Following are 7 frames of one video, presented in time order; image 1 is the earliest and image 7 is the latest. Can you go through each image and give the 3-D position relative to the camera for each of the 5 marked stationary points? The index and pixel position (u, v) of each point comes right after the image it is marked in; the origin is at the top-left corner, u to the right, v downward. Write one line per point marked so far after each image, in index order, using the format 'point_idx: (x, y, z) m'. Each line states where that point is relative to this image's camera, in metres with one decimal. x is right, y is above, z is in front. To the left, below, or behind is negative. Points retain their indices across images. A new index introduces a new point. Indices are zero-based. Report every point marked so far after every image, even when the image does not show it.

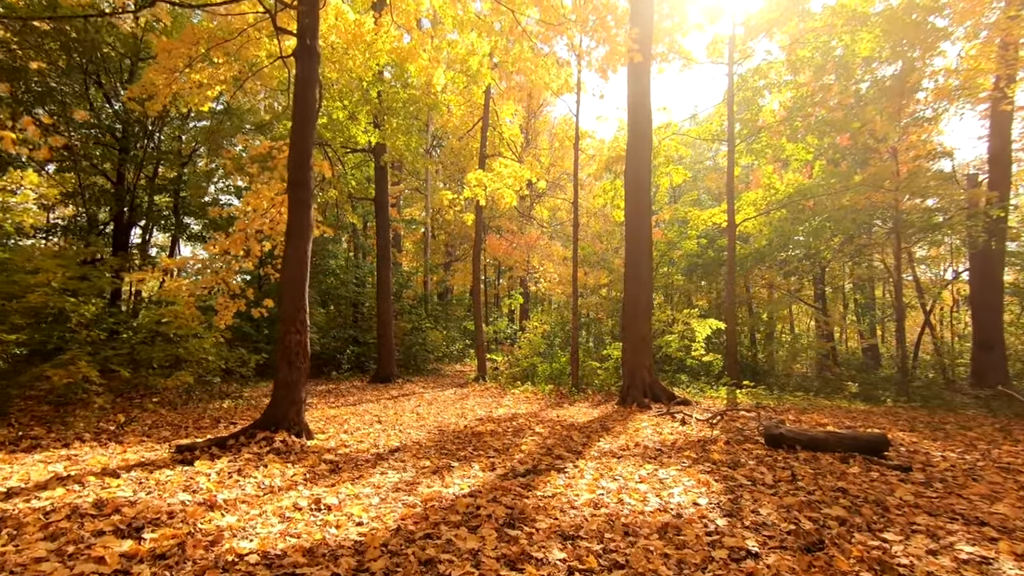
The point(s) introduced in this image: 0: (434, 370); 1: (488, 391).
0: (-2.3, -2.4, +15.9) m
1: (-0.5, -2.1, +10.9) m
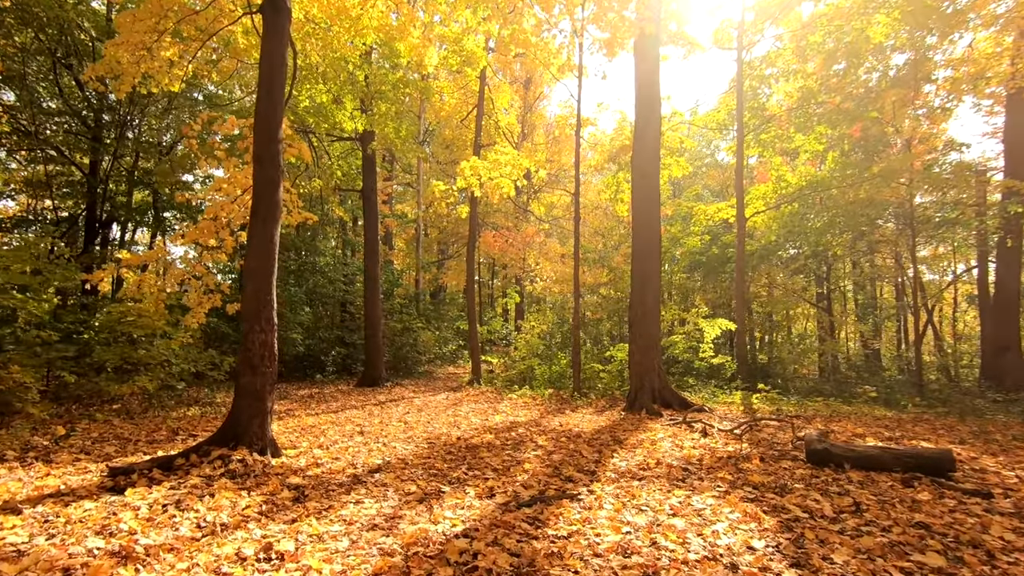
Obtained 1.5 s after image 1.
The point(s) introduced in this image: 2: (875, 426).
0: (-2.5, -2.4, +15.2) m
1: (-0.5, -2.0, +10.2) m
2: (+4.5, -1.7, +6.6) m
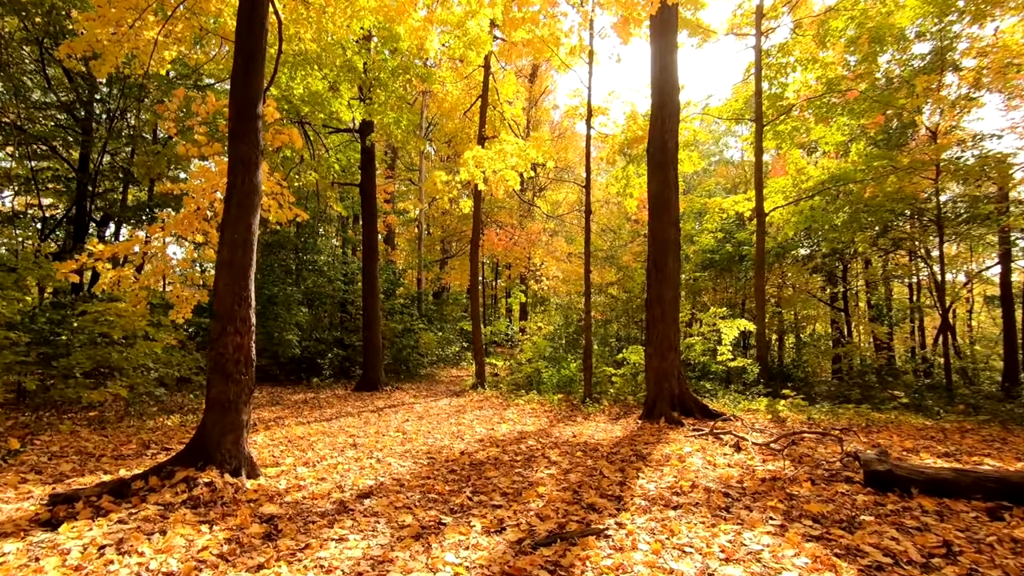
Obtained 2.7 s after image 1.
0: (-2.3, -2.3, +14.6) m
1: (-0.4, -2.0, +9.6) m
2: (+4.6, -1.7, +6.0) m
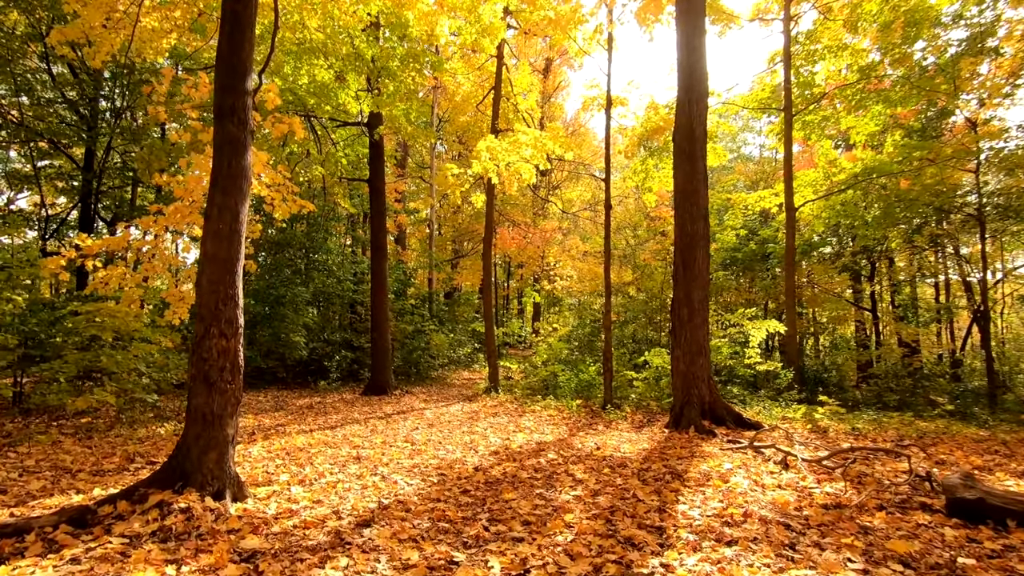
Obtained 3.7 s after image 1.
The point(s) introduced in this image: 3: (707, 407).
0: (-1.9, -2.3, +14.1) m
1: (-0.2, -2.0, +9.1) m
2: (+4.7, -1.6, +5.4) m
3: (+2.5, -1.5, +7.1) m
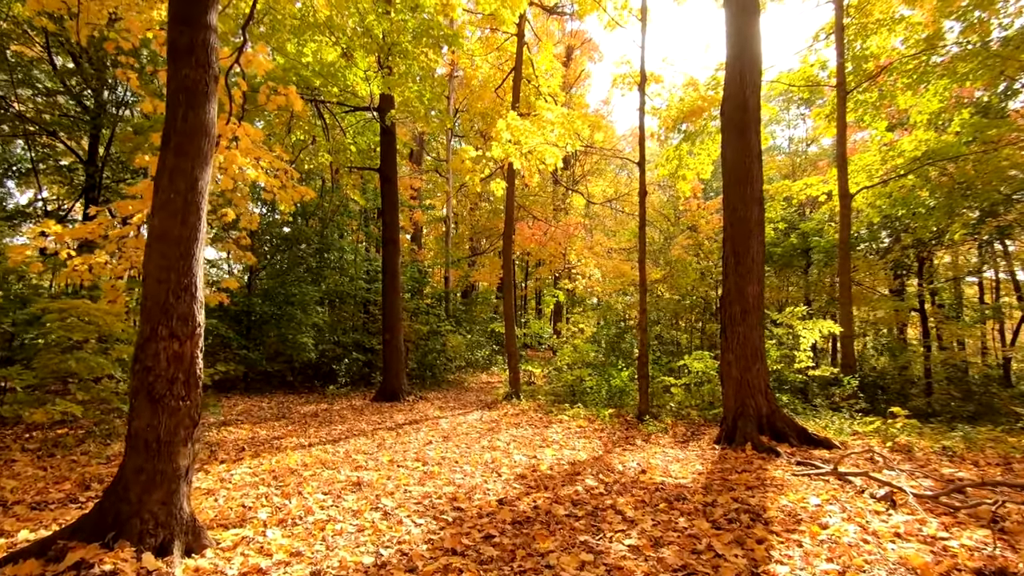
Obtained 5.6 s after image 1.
0: (-1.4, -2.3, +13.3) m
1: (+0.2, -1.9, +8.2) m
2: (+5.0, -1.6, +4.4) m
3: (+2.8, -1.5, +6.1) m
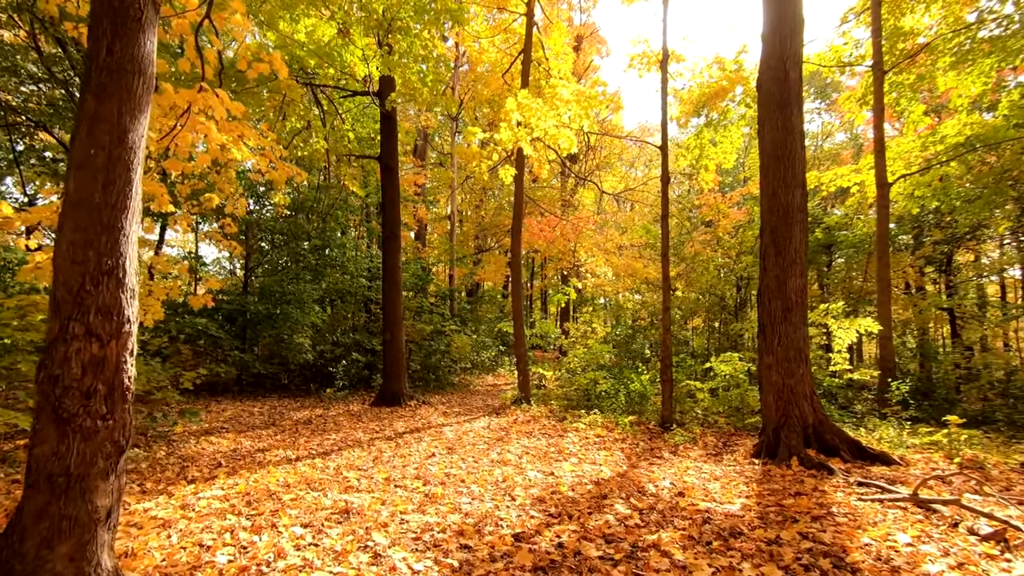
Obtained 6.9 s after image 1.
0: (-1.2, -2.2, +12.6) m
1: (+0.4, -1.9, +7.5) m
2: (+5.1, -1.5, +3.6) m
3: (+3.0, -1.4, +5.4) m
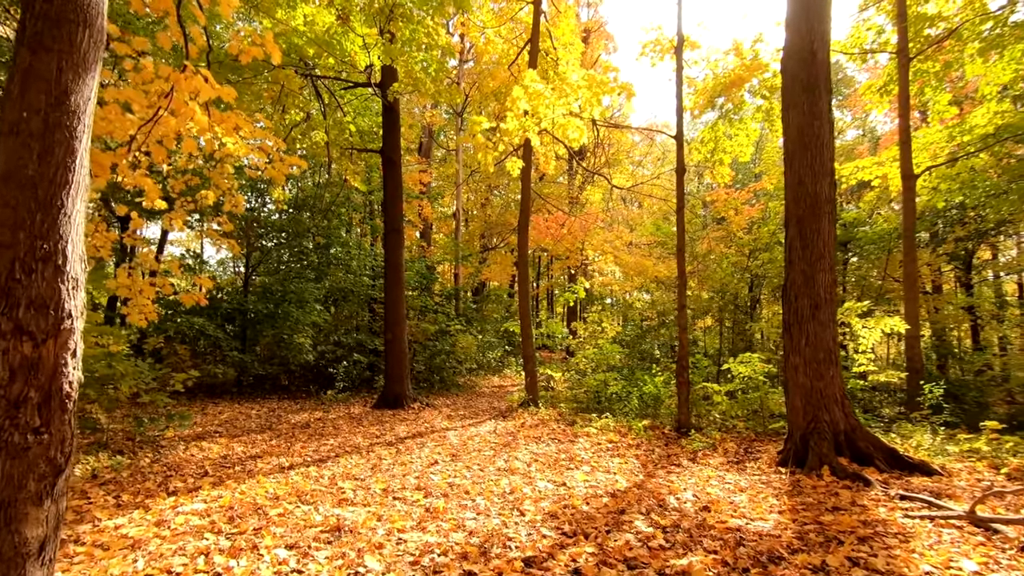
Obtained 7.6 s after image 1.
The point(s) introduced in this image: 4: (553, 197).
0: (-1.1, -2.2, +12.2) m
1: (+0.4, -1.8, +7.1) m
2: (+5.2, -1.5, +3.2) m
3: (+3.0, -1.4, +5.0) m
4: (+1.1, +2.5, +14.3) m
